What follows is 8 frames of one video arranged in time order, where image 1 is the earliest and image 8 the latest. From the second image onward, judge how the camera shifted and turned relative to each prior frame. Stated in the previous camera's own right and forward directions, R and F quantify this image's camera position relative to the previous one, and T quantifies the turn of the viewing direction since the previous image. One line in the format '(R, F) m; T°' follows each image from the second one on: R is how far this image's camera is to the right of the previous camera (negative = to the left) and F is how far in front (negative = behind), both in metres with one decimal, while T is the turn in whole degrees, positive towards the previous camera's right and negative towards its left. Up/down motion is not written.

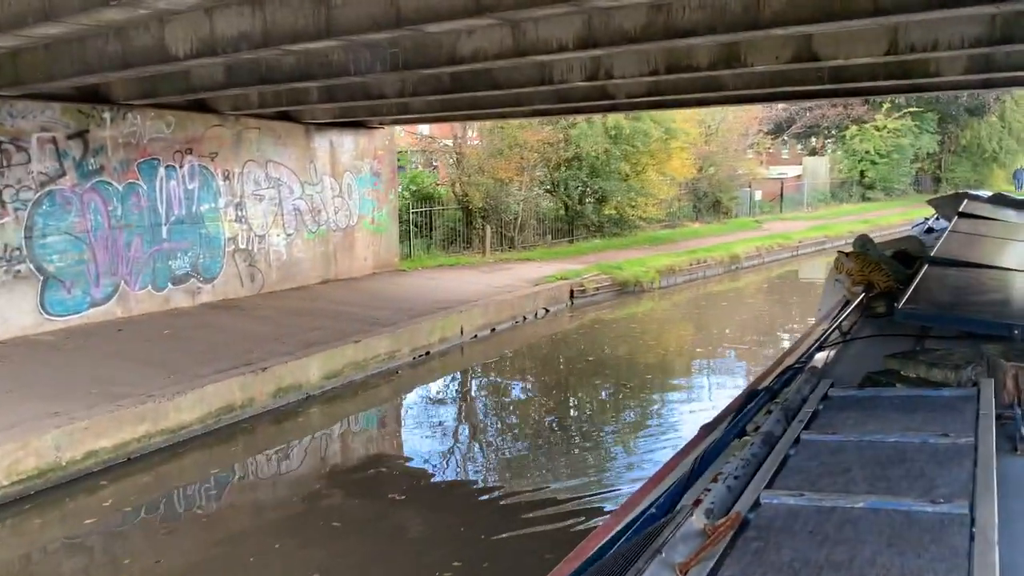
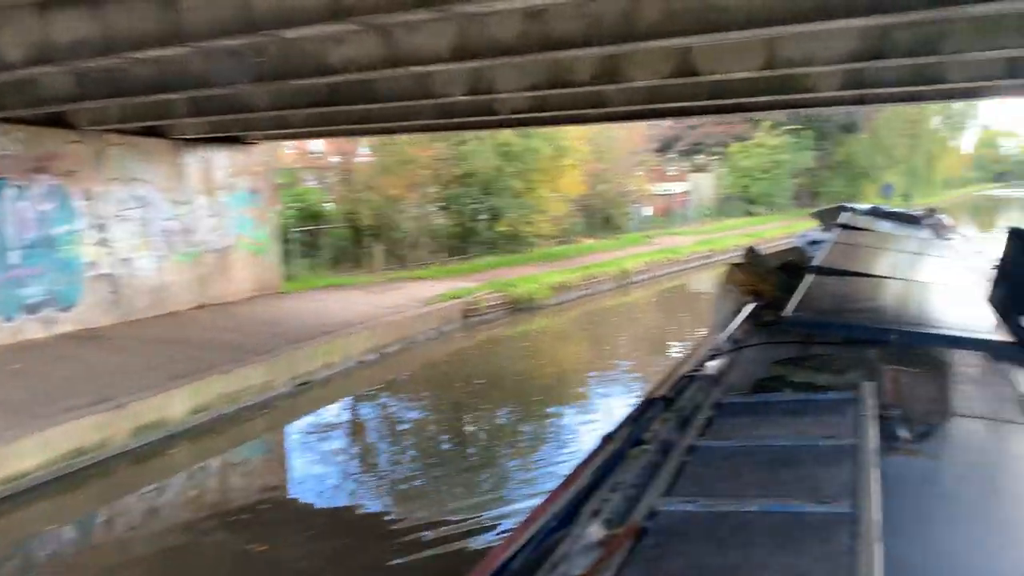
(+0.1, +0.3) m; +7°
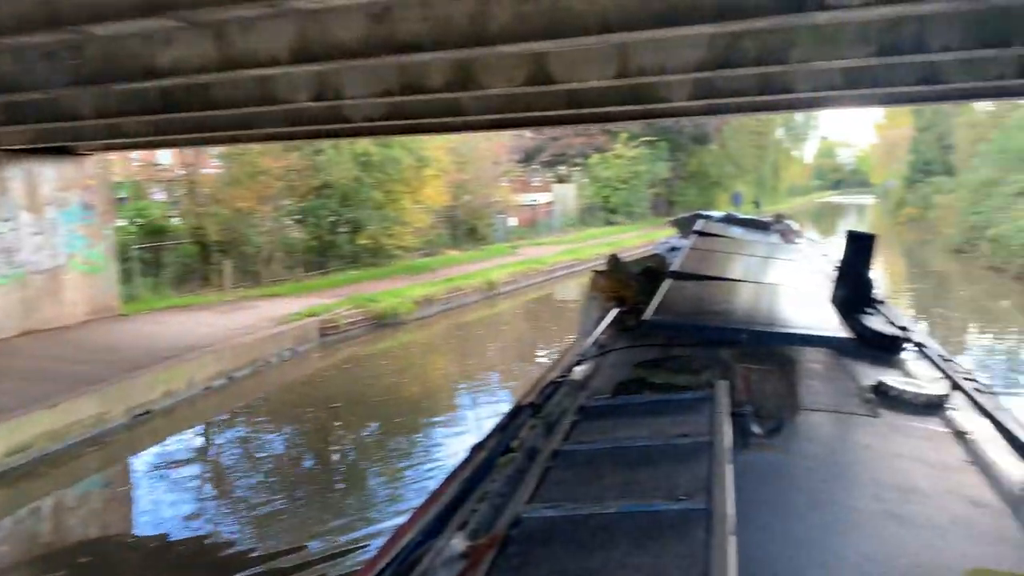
(+0.1, +0.2) m; +9°
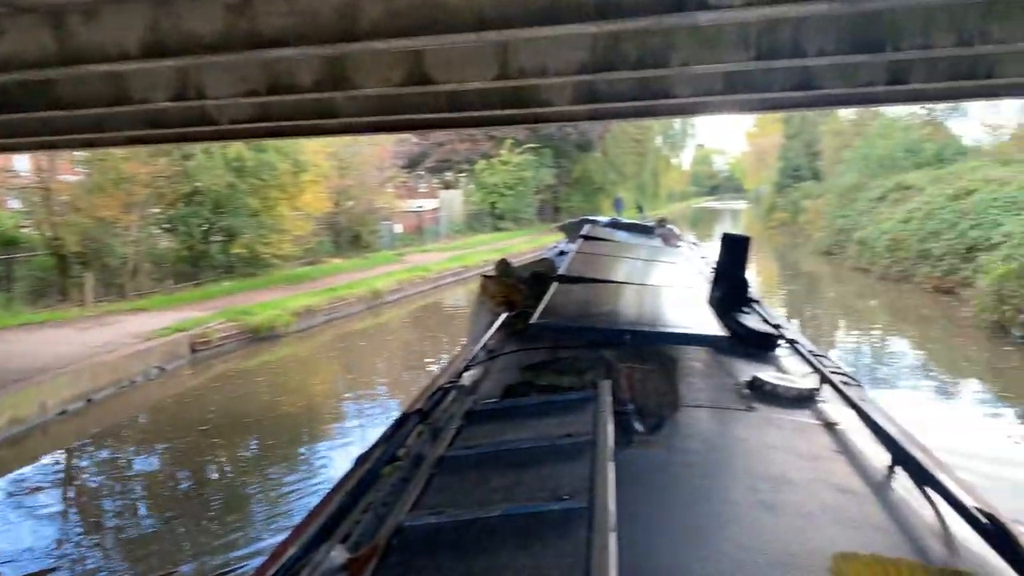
(+0.1, +0.2) m; +7°
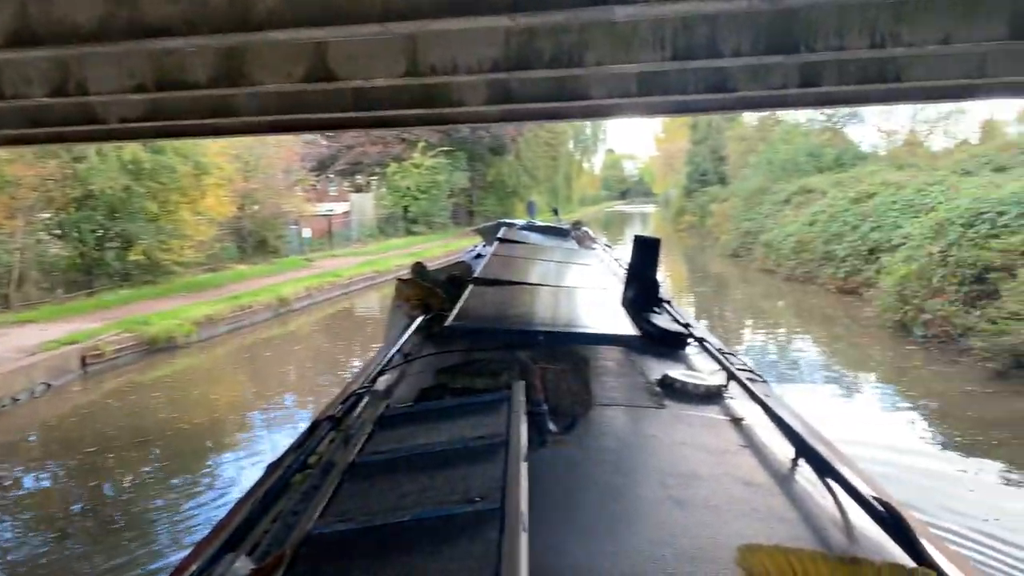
(0.0, +0.2) m; +6°
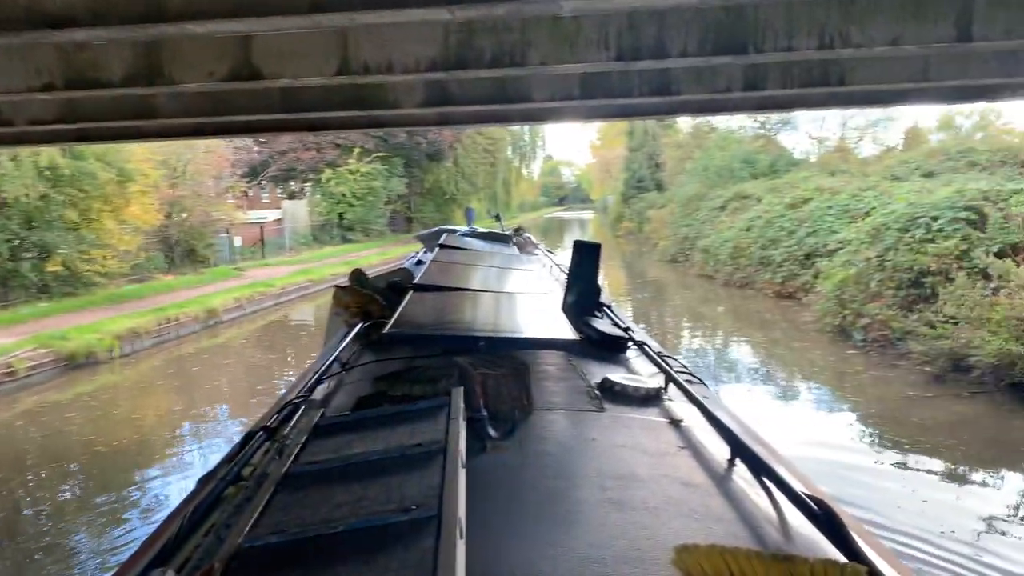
(0.0, +0.2) m; +4°
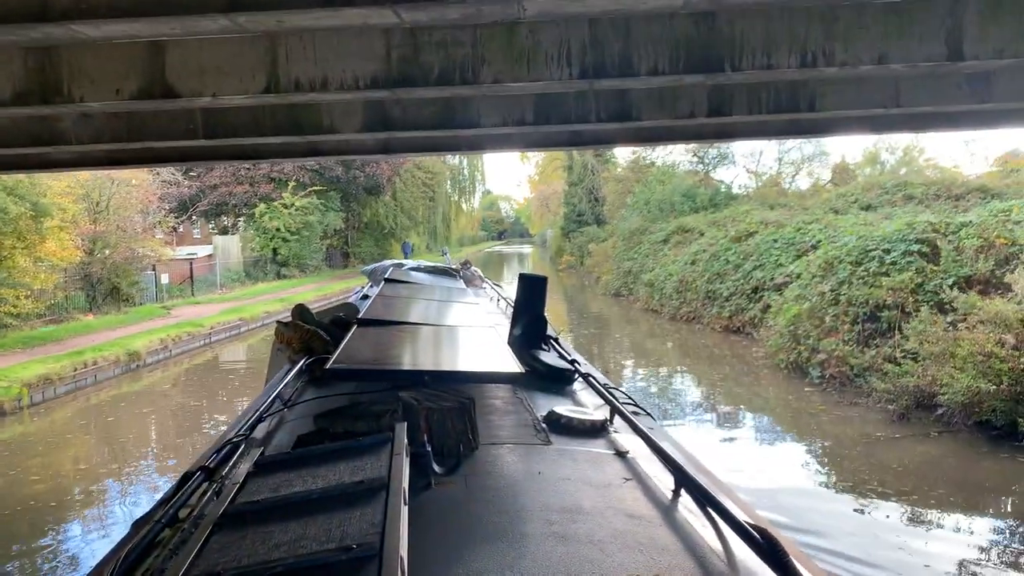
(-0.1, +0.5) m; +4°
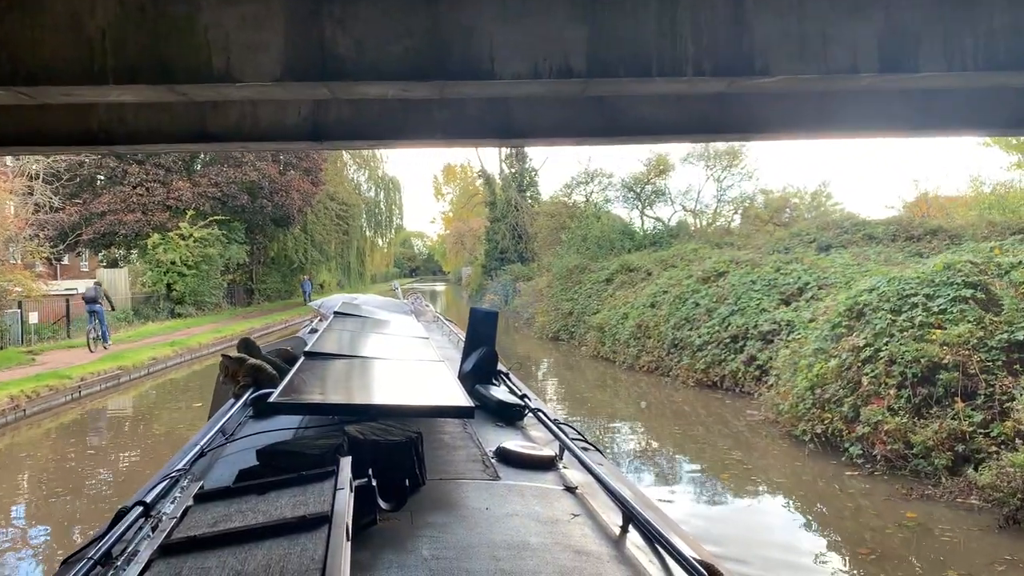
(-0.4, +2.1) m; +6°
